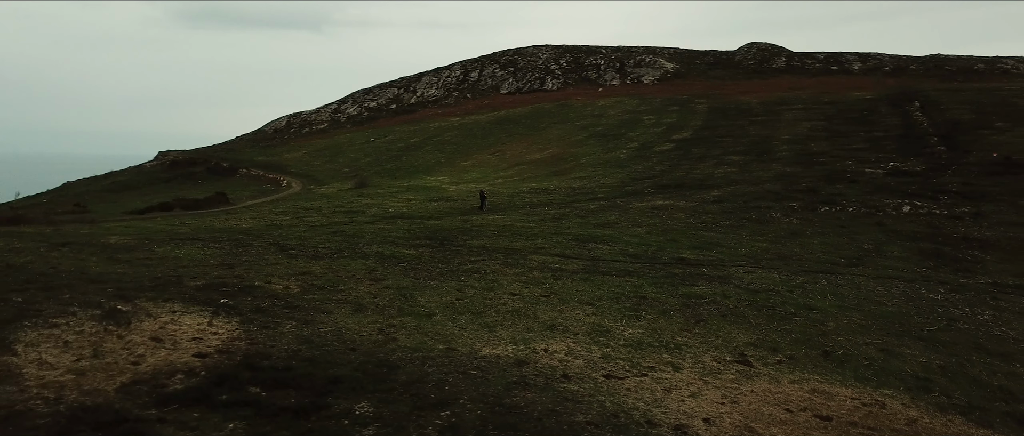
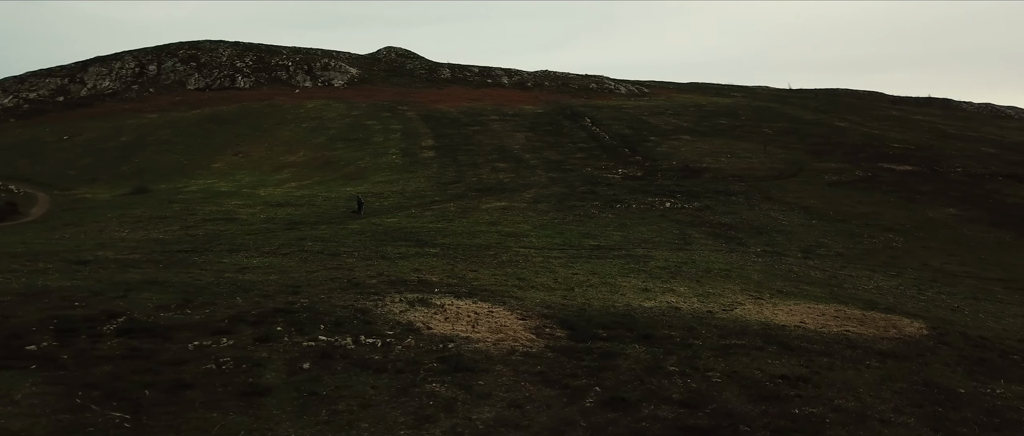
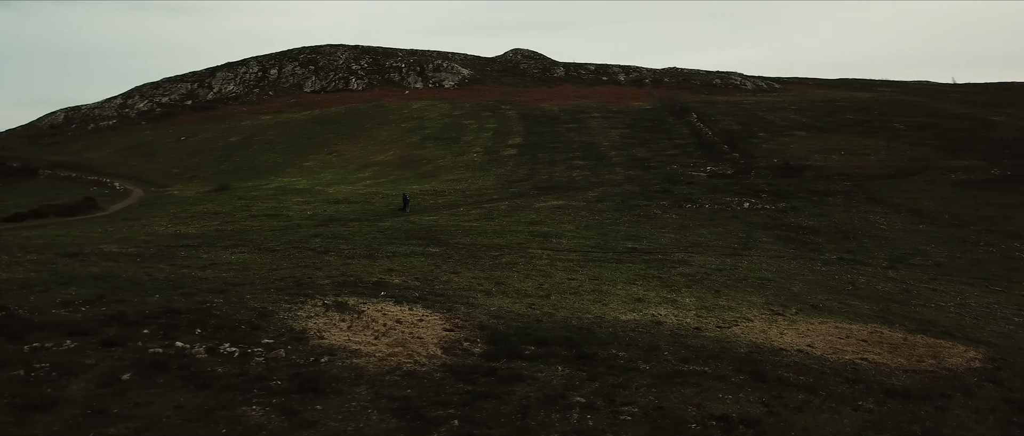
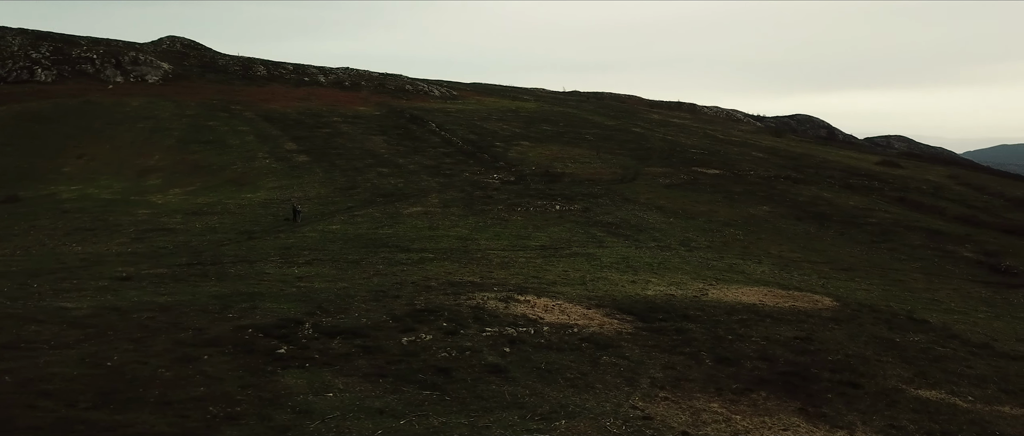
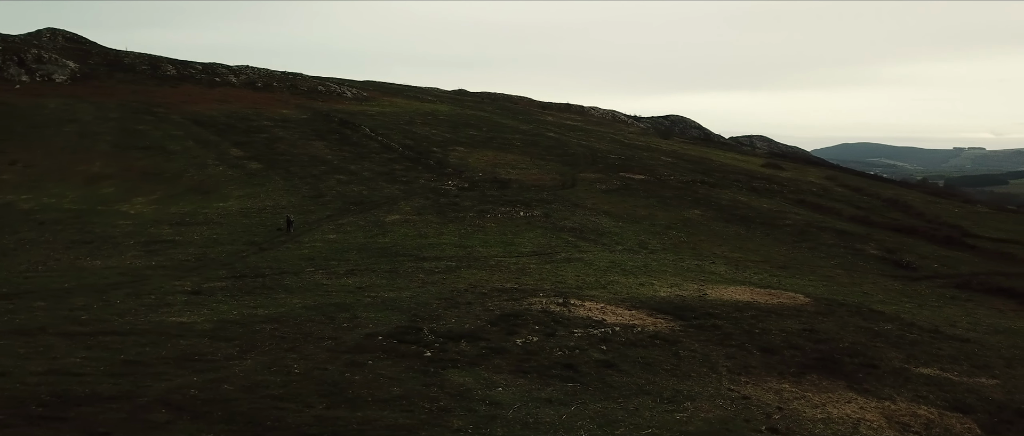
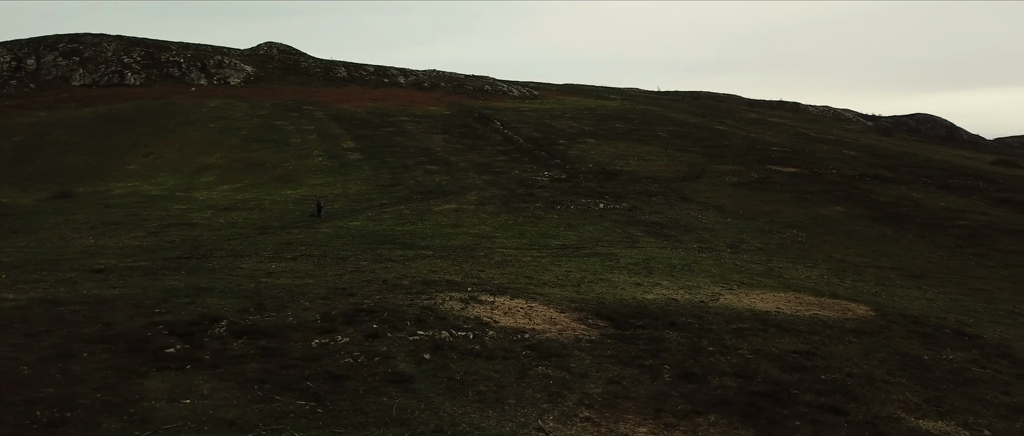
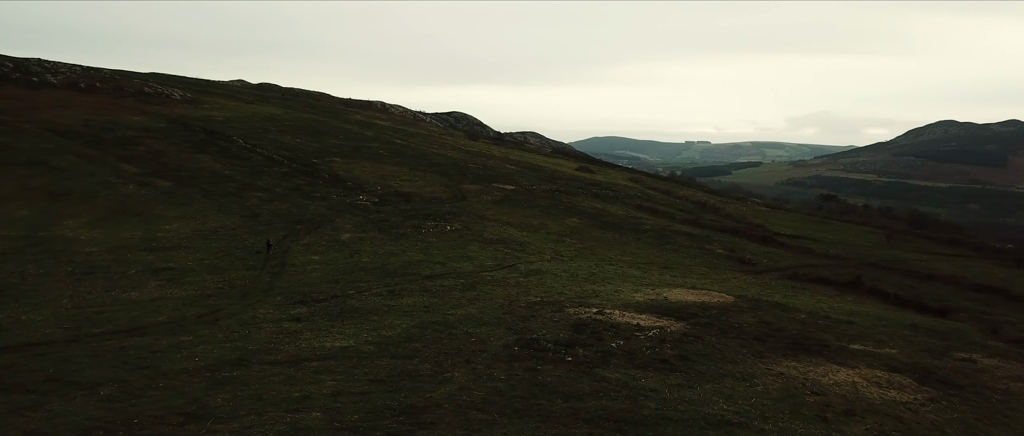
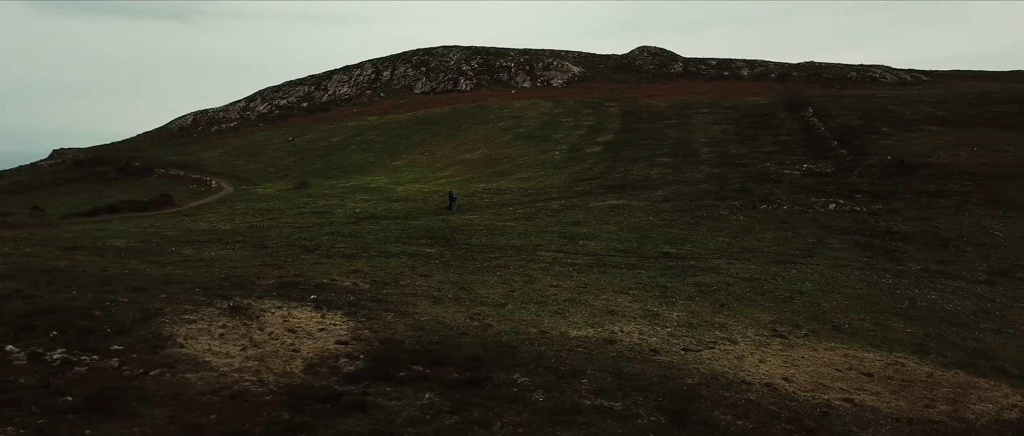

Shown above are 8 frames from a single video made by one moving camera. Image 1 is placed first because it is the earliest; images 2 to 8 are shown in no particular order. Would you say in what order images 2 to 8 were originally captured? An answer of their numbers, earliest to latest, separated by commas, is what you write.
8, 3, 2, 6, 4, 5, 7
